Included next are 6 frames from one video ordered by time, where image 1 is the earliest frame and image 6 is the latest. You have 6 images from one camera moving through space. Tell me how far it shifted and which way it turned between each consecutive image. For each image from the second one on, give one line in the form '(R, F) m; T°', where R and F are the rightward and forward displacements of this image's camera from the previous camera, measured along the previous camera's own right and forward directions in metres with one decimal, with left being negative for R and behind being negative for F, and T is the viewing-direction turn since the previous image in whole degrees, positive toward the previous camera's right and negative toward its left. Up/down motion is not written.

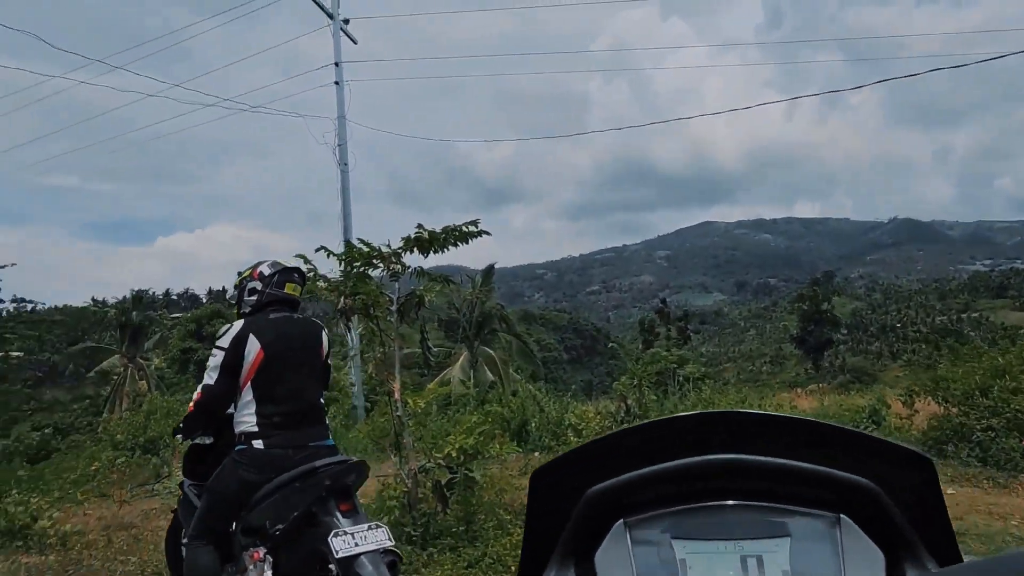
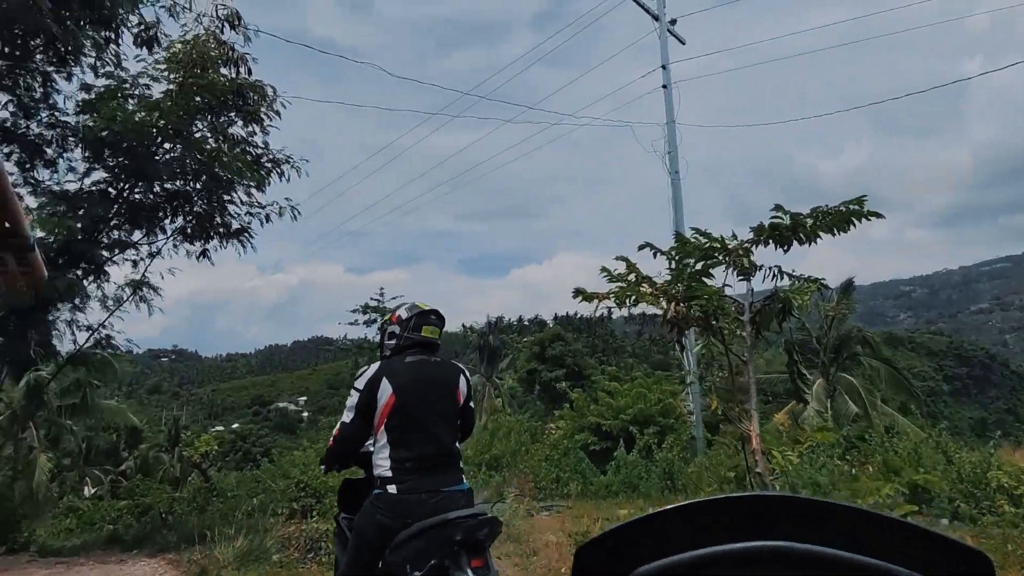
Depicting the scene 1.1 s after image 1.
(-0.1, +0.7) m; -23°
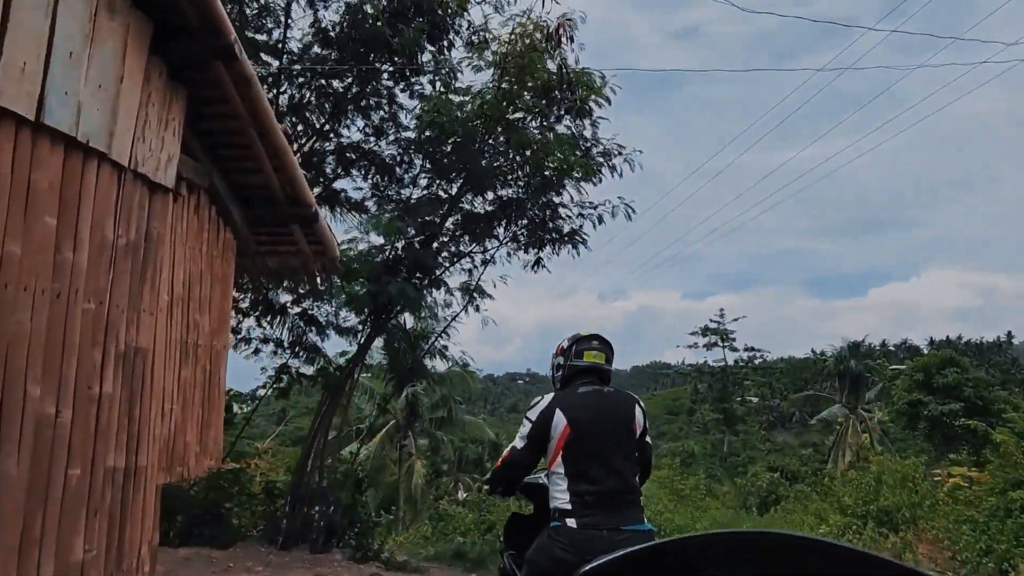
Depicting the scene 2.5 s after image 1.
(-0.3, +1.4) m; -23°
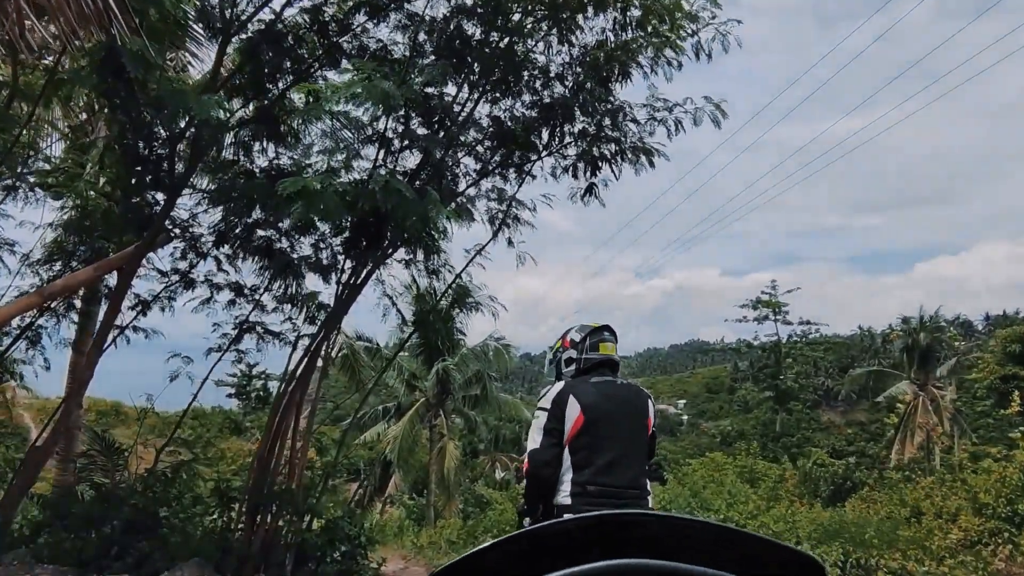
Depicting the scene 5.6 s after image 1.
(-0.1, +2.7) m; -2°
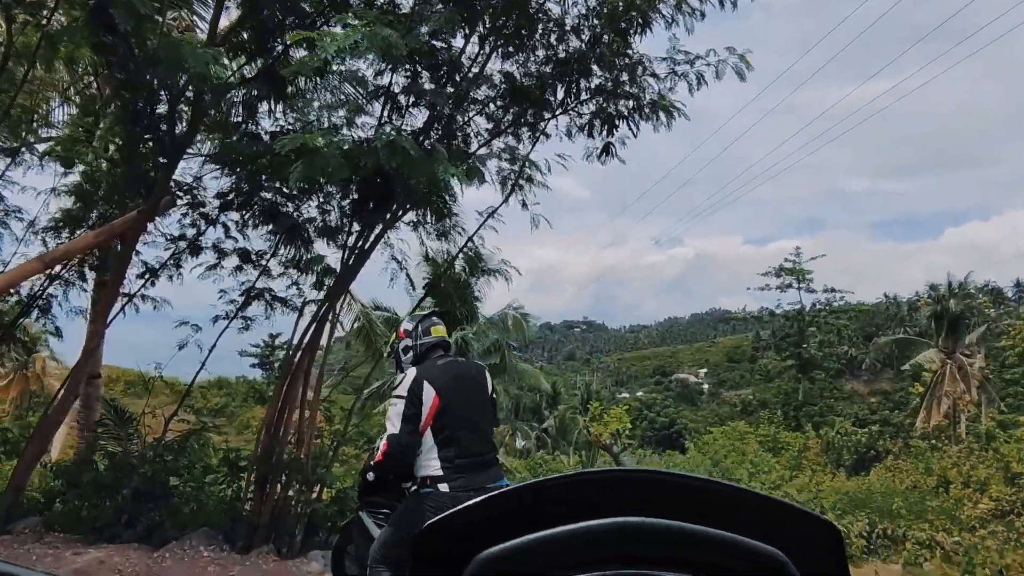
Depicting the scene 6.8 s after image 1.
(+0.1, +0.2) m; -1°
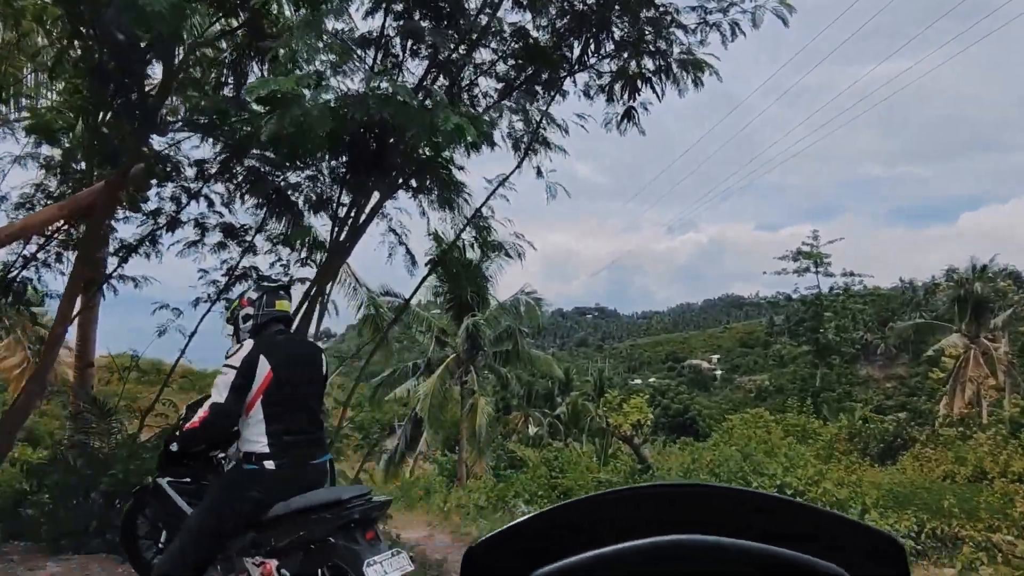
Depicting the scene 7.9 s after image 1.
(0.0, +0.7) m; -1°
